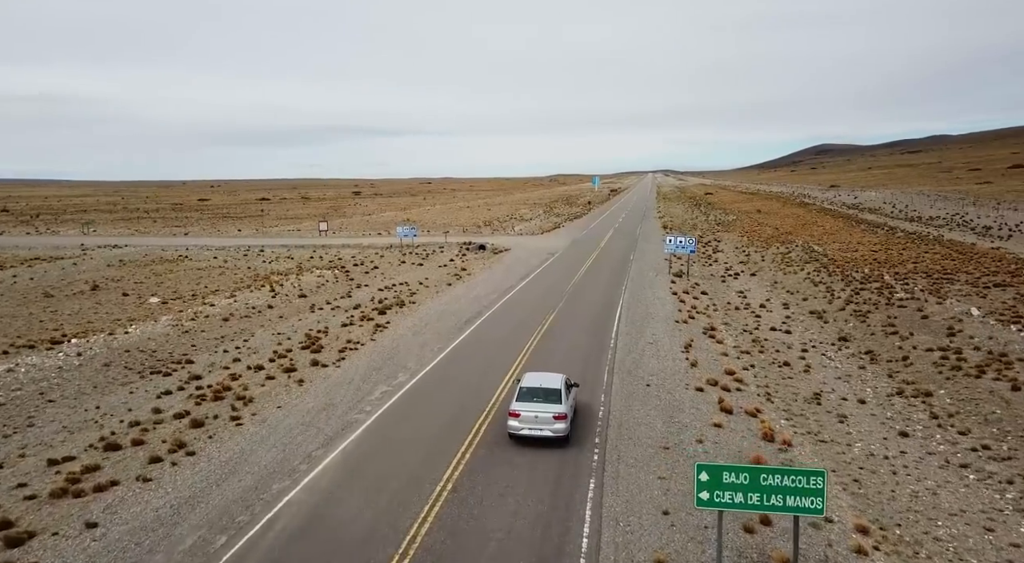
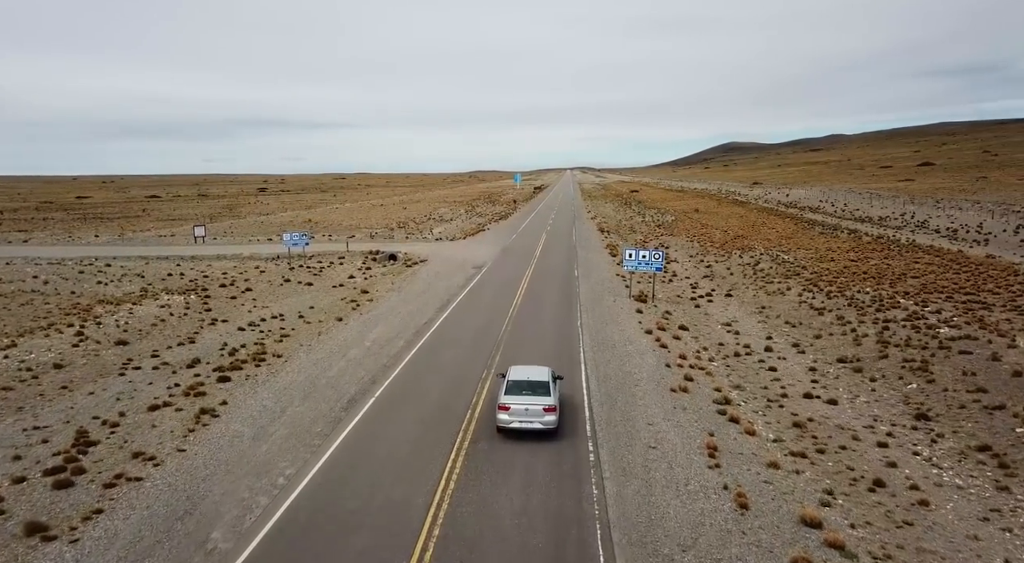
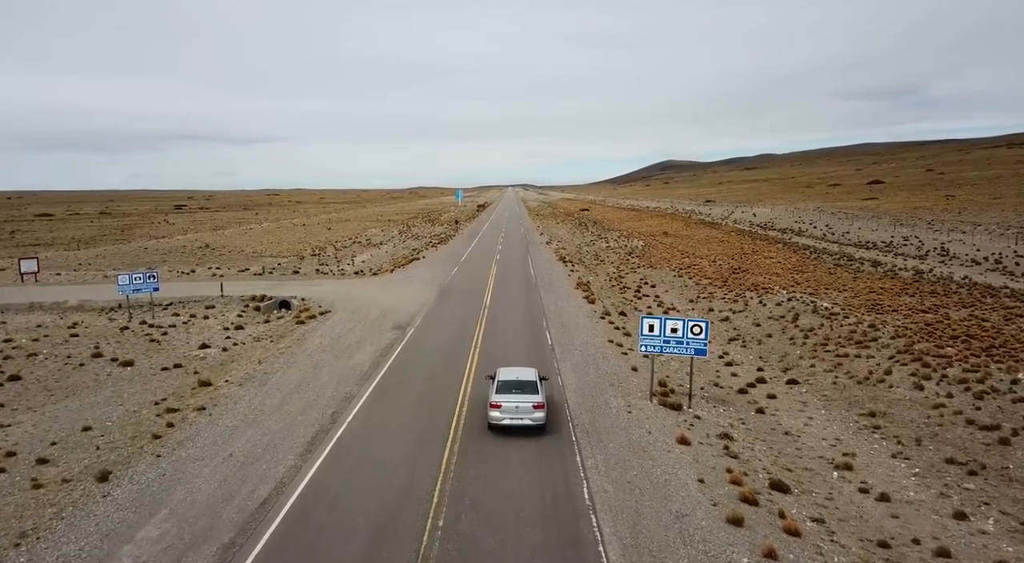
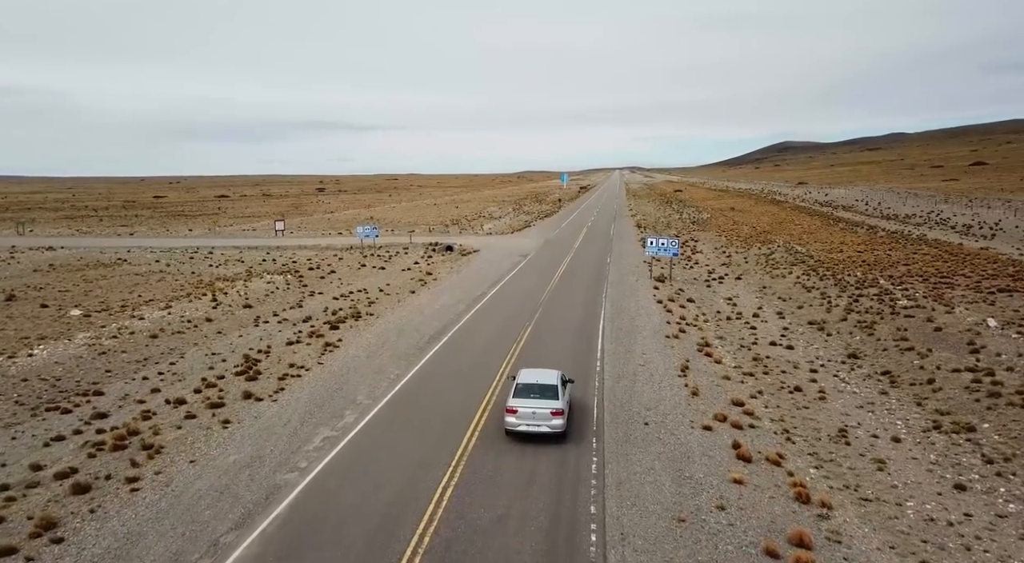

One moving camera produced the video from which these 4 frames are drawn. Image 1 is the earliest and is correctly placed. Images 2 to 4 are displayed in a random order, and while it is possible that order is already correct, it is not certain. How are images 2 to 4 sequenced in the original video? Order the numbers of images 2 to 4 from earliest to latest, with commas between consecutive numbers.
4, 2, 3
